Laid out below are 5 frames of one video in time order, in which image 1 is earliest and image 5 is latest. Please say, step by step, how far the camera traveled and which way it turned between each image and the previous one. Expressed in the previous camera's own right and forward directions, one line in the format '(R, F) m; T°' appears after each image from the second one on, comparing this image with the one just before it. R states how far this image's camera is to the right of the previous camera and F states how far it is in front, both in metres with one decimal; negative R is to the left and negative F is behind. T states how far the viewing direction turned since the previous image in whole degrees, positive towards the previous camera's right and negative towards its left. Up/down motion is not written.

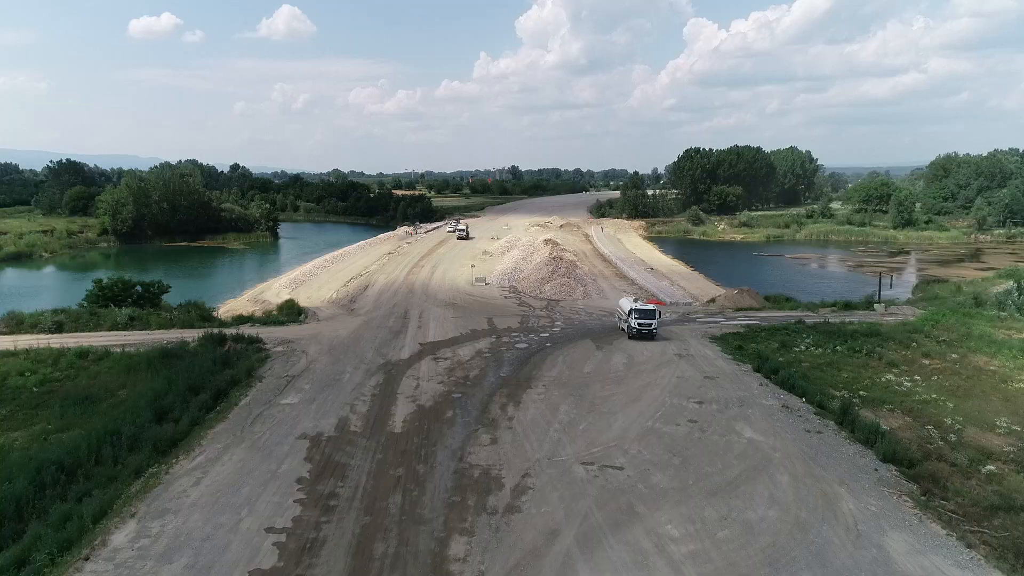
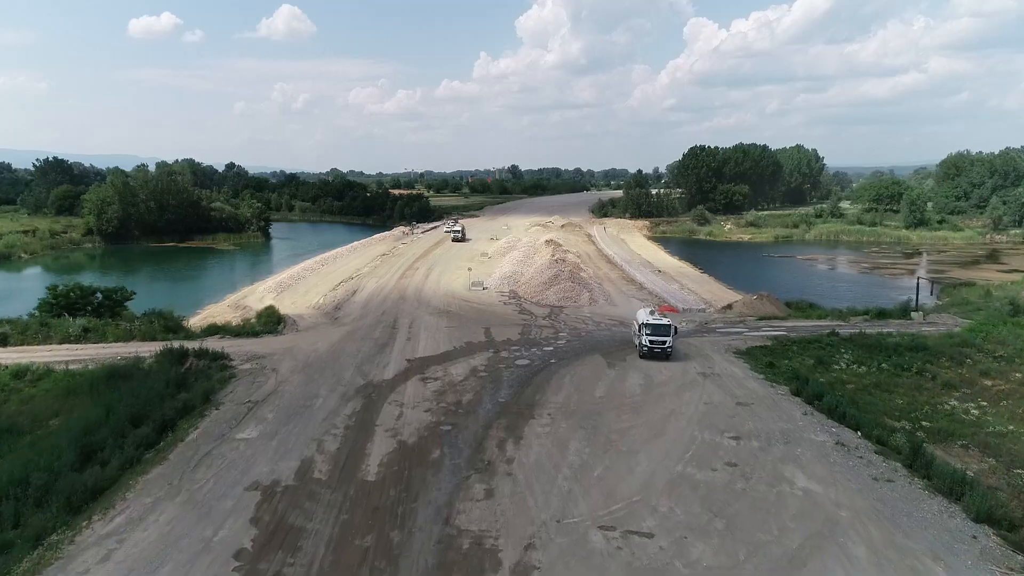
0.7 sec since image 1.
(0.0, +3.0) m; 0°
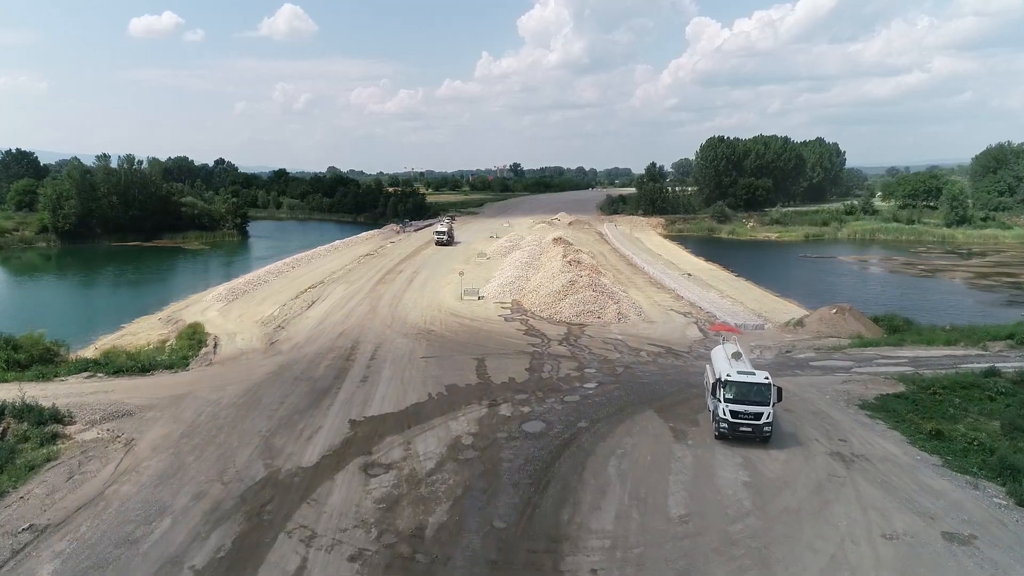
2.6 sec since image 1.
(-0.1, +8.3) m; 0°
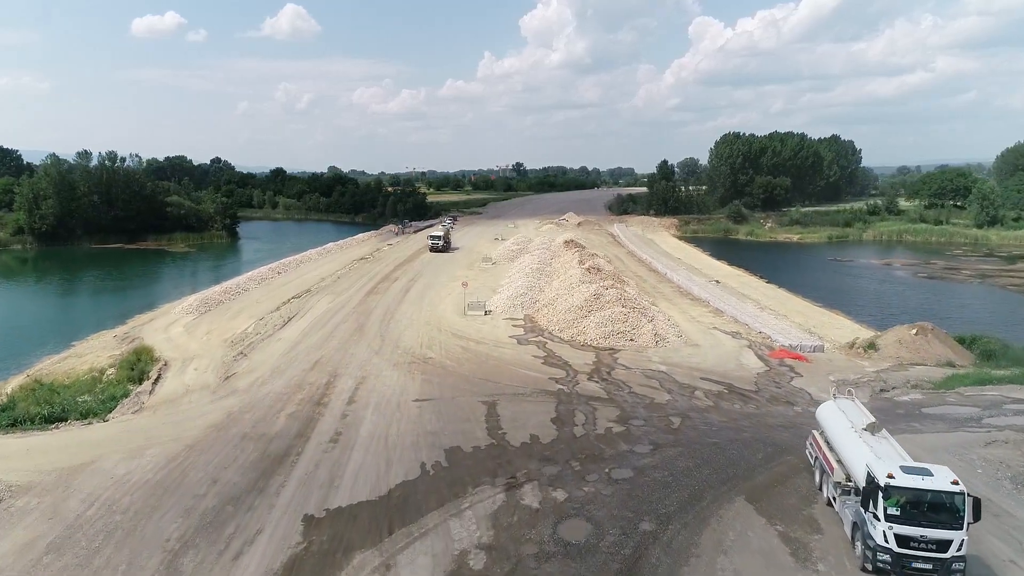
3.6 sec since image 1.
(-0.3, +4.5) m; 0°
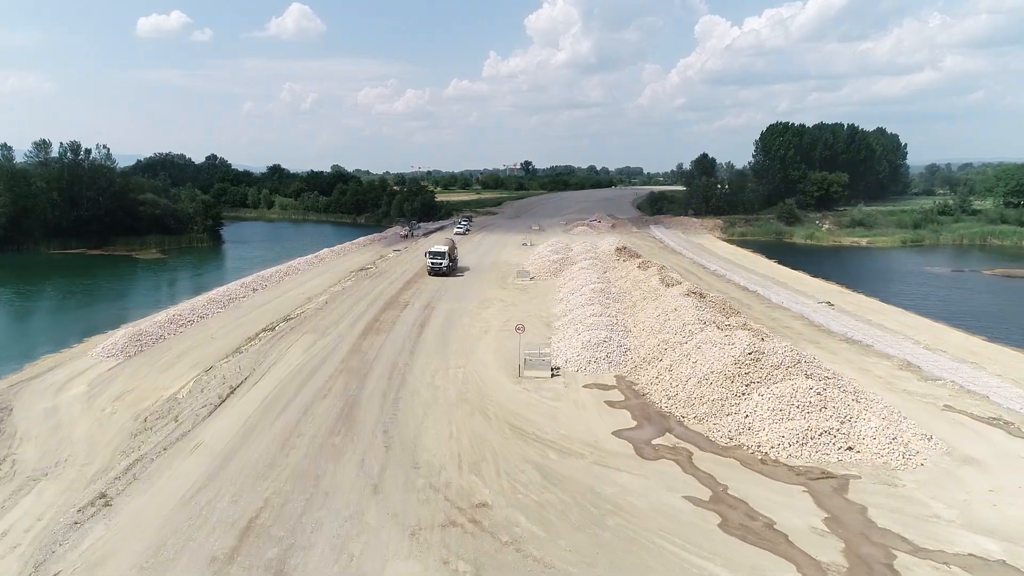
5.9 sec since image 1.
(-1.4, +10.0) m; 0°
